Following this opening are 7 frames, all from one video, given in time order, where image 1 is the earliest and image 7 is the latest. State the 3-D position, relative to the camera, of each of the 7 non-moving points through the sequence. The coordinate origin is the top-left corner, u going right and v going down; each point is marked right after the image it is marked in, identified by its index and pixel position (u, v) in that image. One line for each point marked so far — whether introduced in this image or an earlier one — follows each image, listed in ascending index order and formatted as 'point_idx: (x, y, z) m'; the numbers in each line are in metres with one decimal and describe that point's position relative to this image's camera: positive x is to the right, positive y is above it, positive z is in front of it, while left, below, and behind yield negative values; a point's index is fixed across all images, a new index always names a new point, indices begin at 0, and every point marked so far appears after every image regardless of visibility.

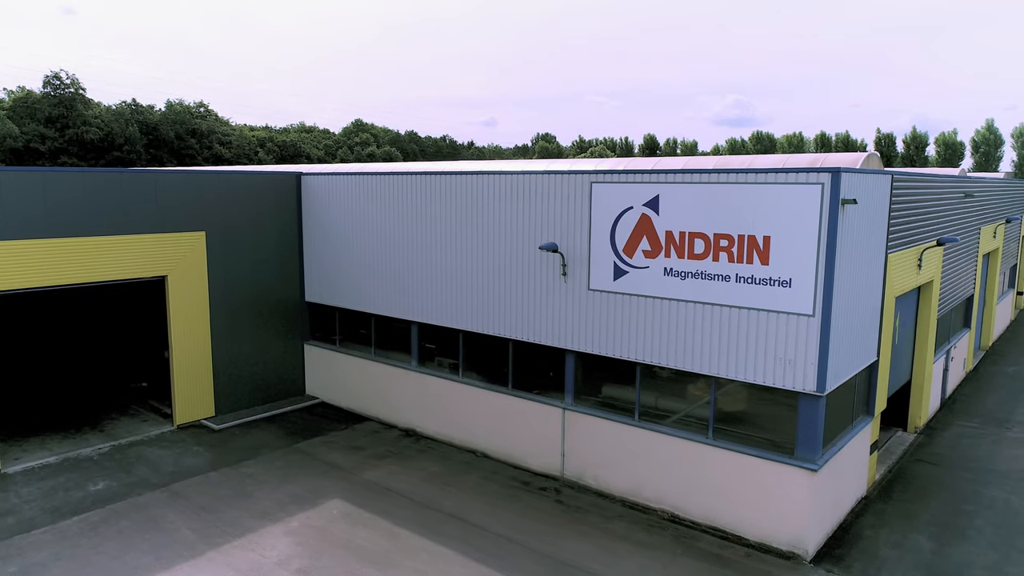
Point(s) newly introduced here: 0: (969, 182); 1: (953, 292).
0: (+12.2, +2.8, +19.6) m
1: (+11.9, -0.1, +19.8) m
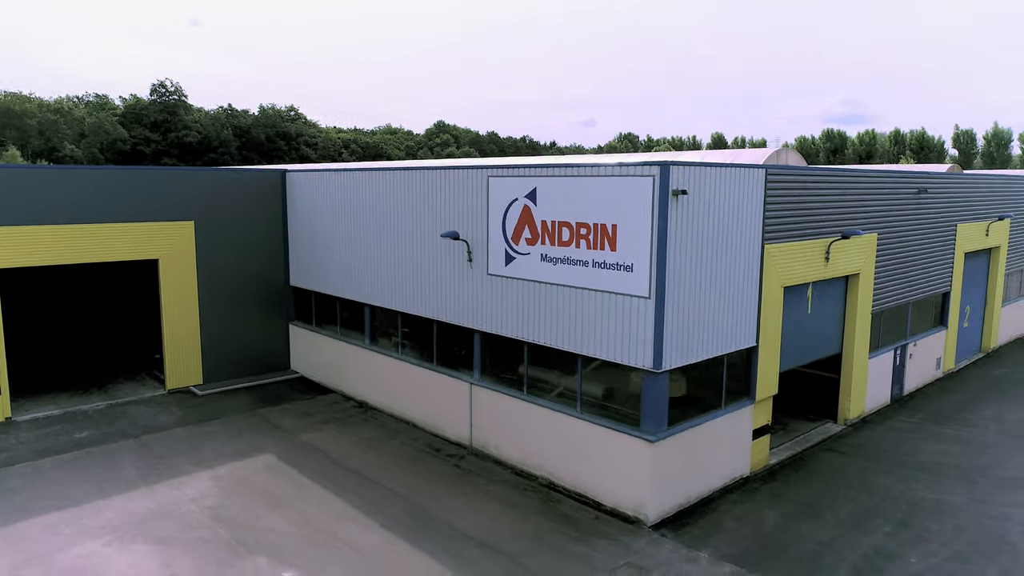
0: (+11.0, +2.9, +19.5) m
1: (+10.6, 0.0, +19.7) m
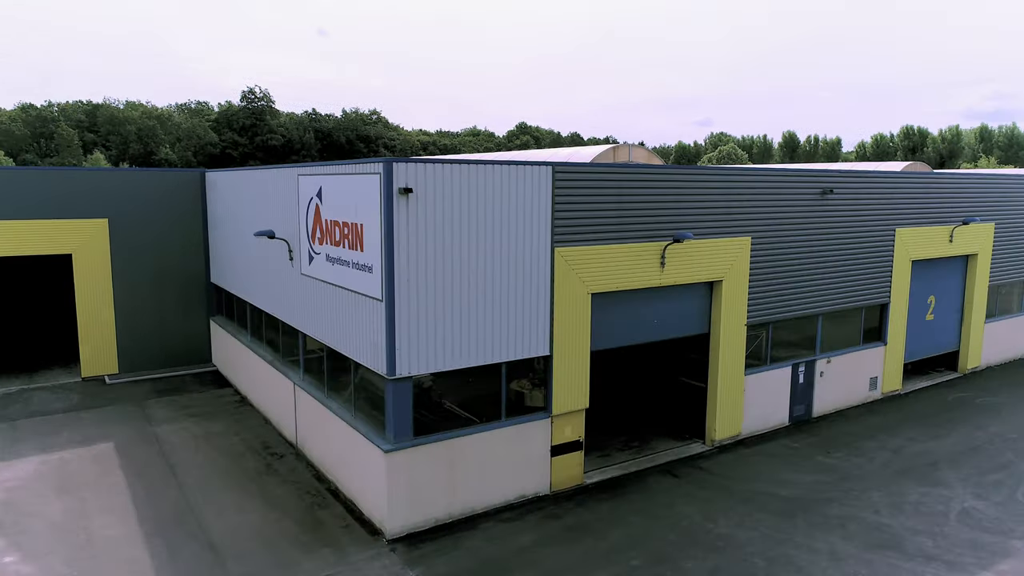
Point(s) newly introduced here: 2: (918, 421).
0: (+7.7, +2.6, +17.6) m
1: (+7.3, -0.3, +17.8) m
2: (+10.1, -3.3, +18.3) m
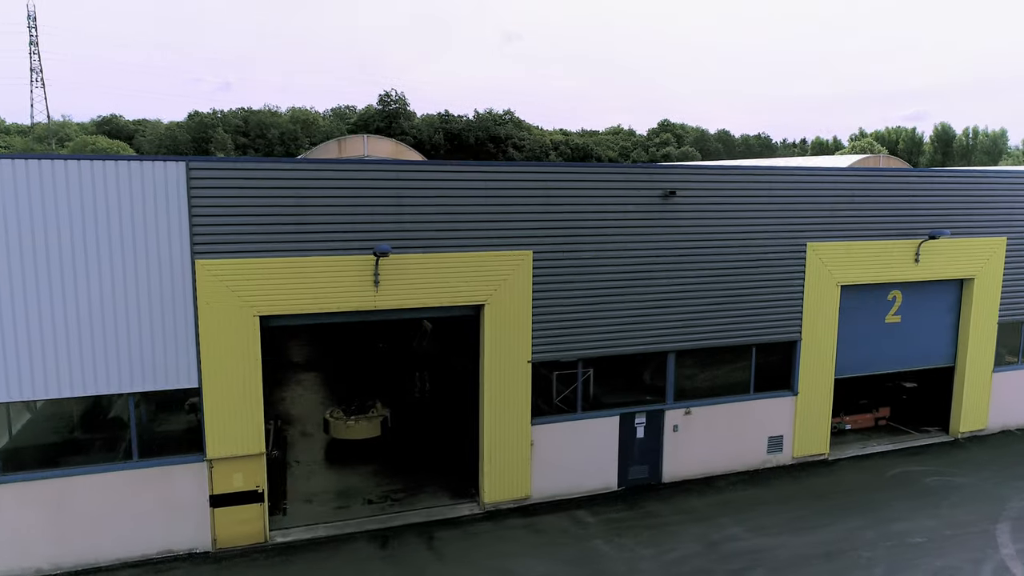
0: (+3.1, +2.0, +13.5) m
1: (+2.7, -0.8, +13.9) m
2: (+5.3, -4.0, +13.6) m
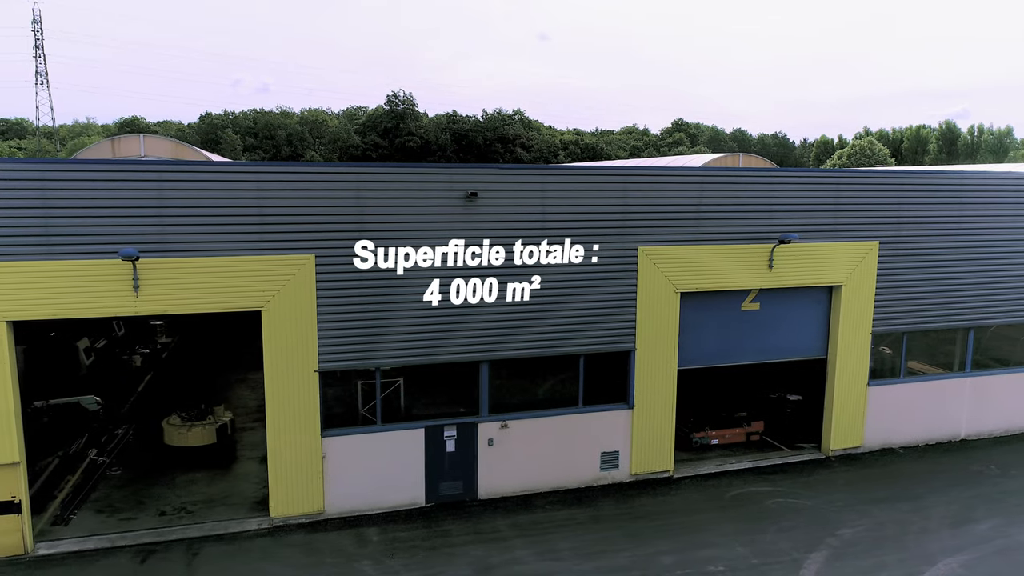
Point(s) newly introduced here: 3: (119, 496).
0: (-0.5, +1.9, +12.8) m
1: (-0.9, -1.0, +13.2) m
2: (+1.7, -4.1, +12.8) m
3: (-7.4, -3.9, +13.7) m
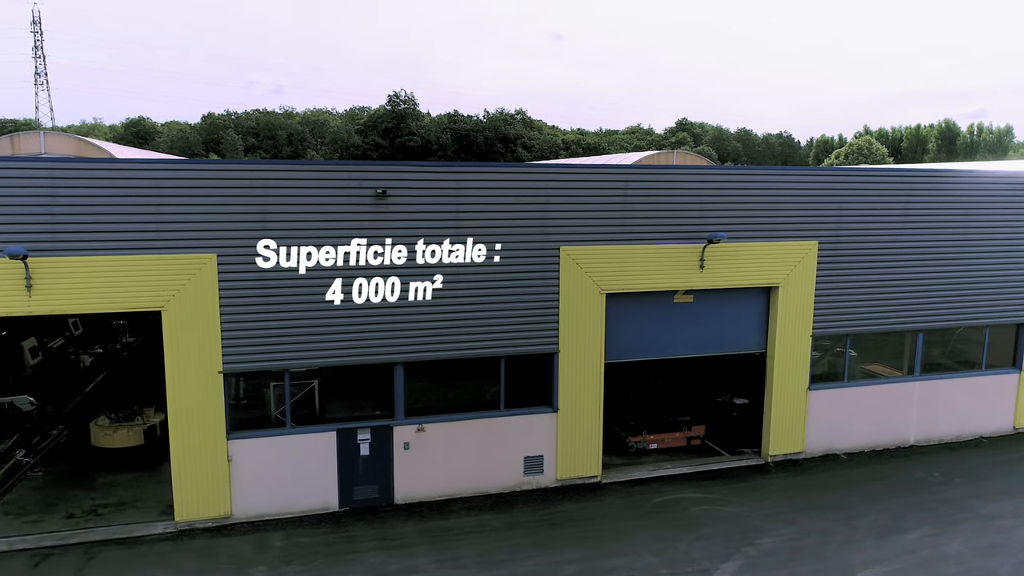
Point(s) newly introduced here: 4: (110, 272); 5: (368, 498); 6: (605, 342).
0: (-2.1, +1.9, +12.5) m
1: (-2.4, -1.0, +12.9) m
2: (+0.2, -4.1, +12.4) m
3: (-8.9, -3.9, +13.6) m
4: (-6.3, +0.3, +11.6) m
5: (-2.5, -3.8, +13.3) m
6: (+1.8, -1.0, +14.2) m
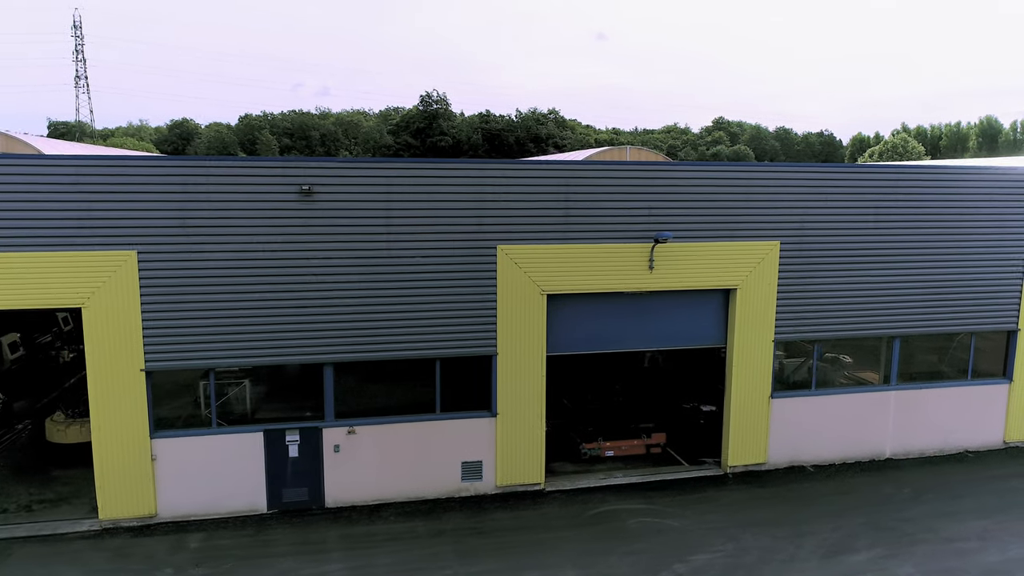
0: (-3.3, +2.0, +12.2) m
1: (-3.6, -0.9, +12.6) m
2: (-1.1, -4.1, +12.0) m
3: (-10.0, -3.8, +13.7) m
4: (-7.6, +0.3, +11.5) m
5: (-3.7, -3.8, +13.0) m
6: (+0.7, -1.0, +13.7) m
